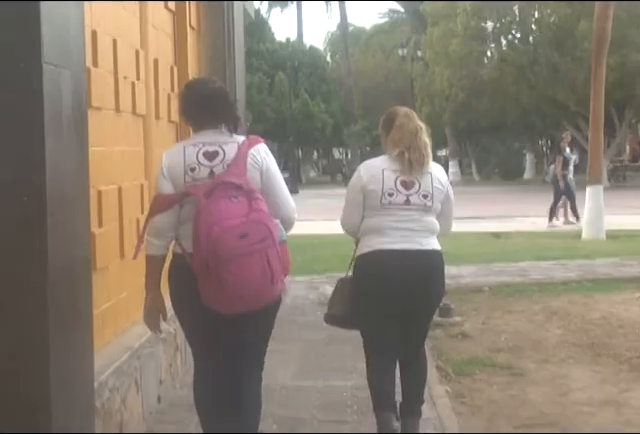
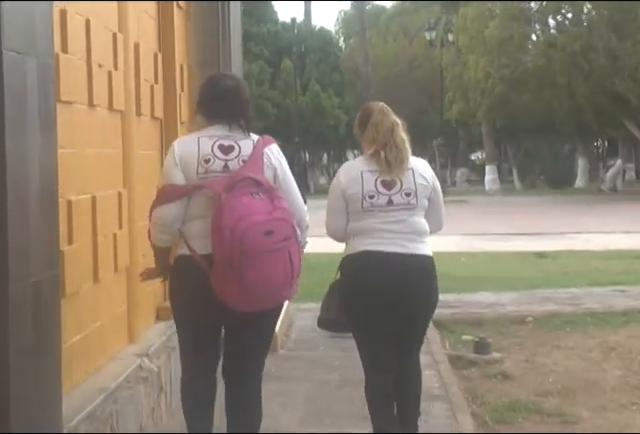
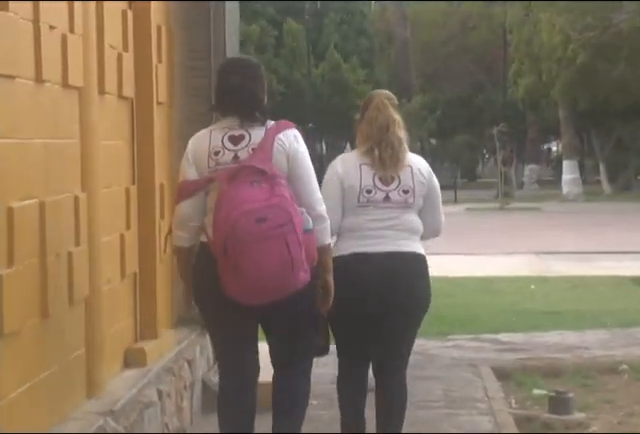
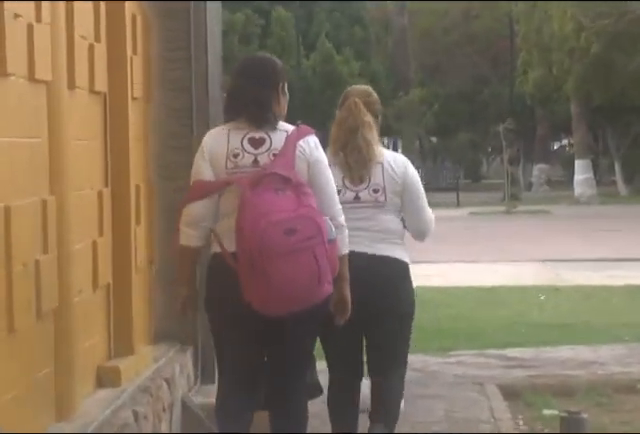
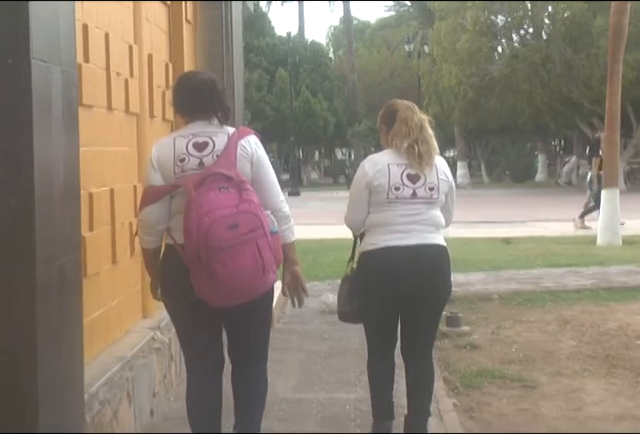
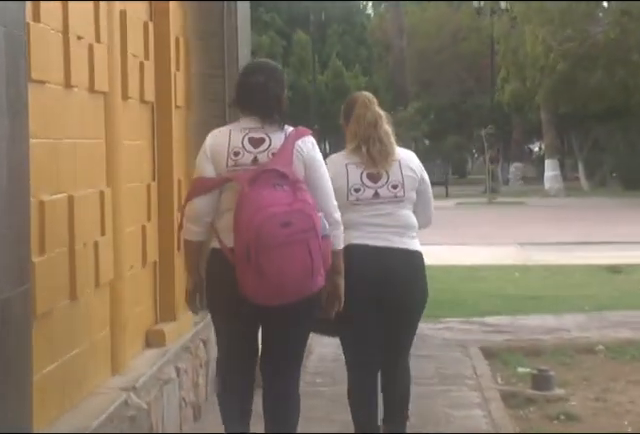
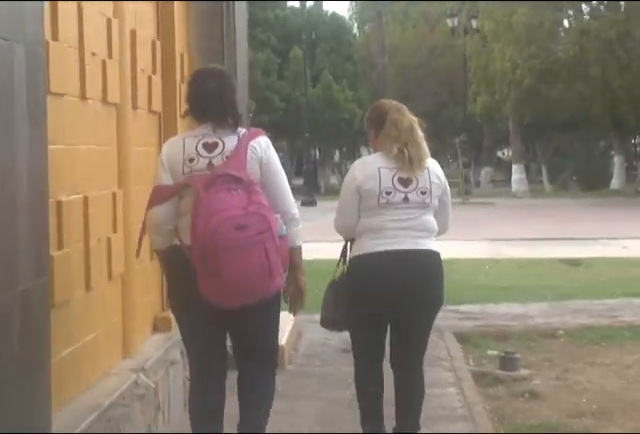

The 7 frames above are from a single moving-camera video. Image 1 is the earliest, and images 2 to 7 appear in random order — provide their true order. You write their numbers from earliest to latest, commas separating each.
5, 2, 7, 6, 3, 4
